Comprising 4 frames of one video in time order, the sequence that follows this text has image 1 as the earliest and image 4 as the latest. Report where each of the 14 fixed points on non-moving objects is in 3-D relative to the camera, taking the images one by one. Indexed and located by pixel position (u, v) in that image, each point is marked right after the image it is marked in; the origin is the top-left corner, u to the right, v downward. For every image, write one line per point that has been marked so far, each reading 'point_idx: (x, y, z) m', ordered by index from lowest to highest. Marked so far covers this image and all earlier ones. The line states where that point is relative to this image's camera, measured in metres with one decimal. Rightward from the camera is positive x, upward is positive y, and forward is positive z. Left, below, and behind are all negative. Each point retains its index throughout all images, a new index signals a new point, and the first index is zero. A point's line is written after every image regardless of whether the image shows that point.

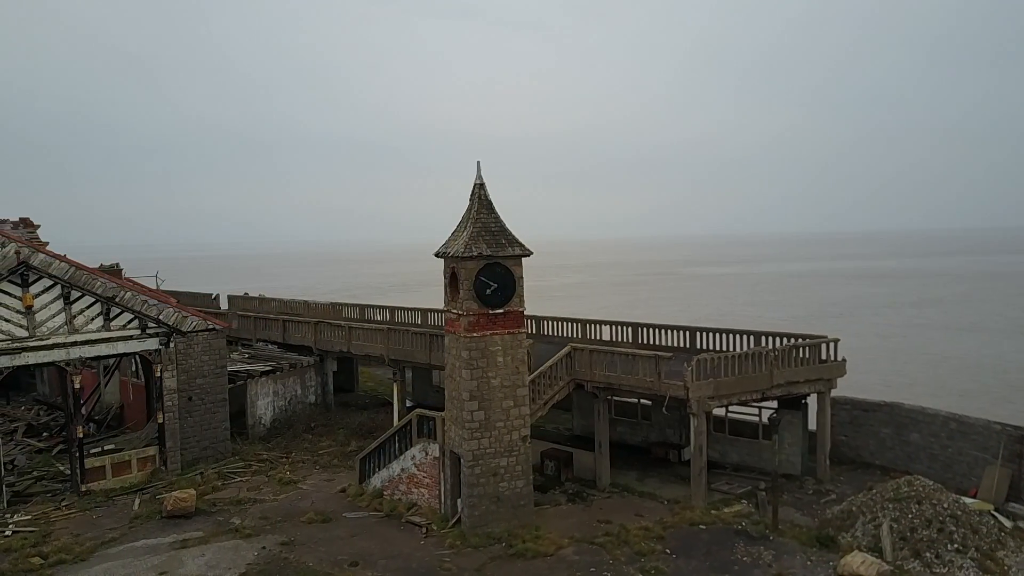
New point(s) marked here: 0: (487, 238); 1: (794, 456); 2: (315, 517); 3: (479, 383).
0: (-0.4, +0.8, +13.3) m
1: (+5.8, -3.4, +16.8) m
2: (-3.5, -4.1, +14.5) m
3: (-0.5, -1.5, +13.2) m
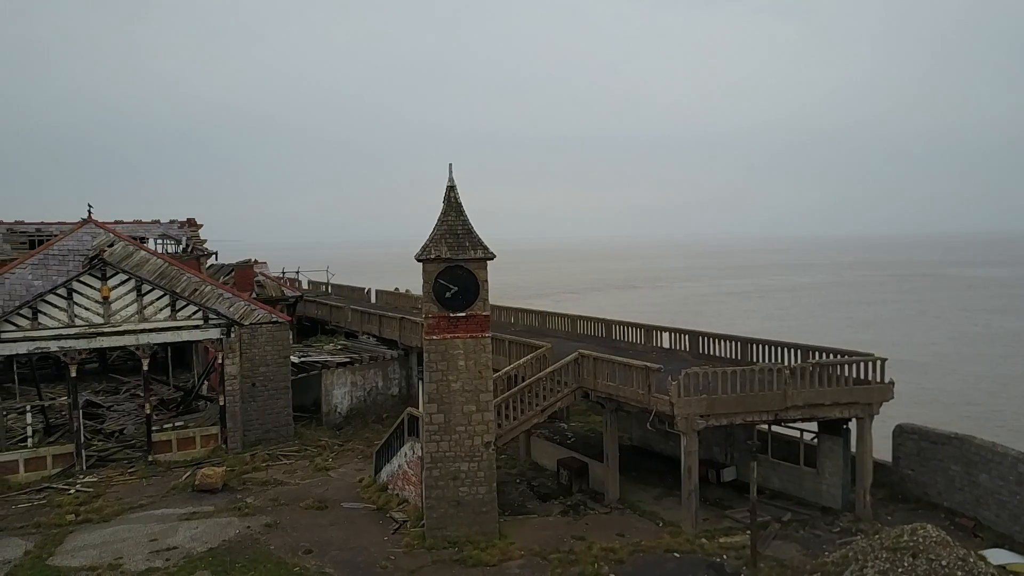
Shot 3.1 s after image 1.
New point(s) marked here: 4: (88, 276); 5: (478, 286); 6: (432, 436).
0: (-1.0, +0.8, +13.3) m
1: (+5.9, -3.6, +14.9) m
2: (-3.7, -4.0, +15.4) m
3: (-1.2, -1.6, +13.2) m
4: (-9.0, +0.3, +17.4) m
5: (-0.6, +0.1, +13.3) m
6: (-1.3, -2.4, +13.3) m
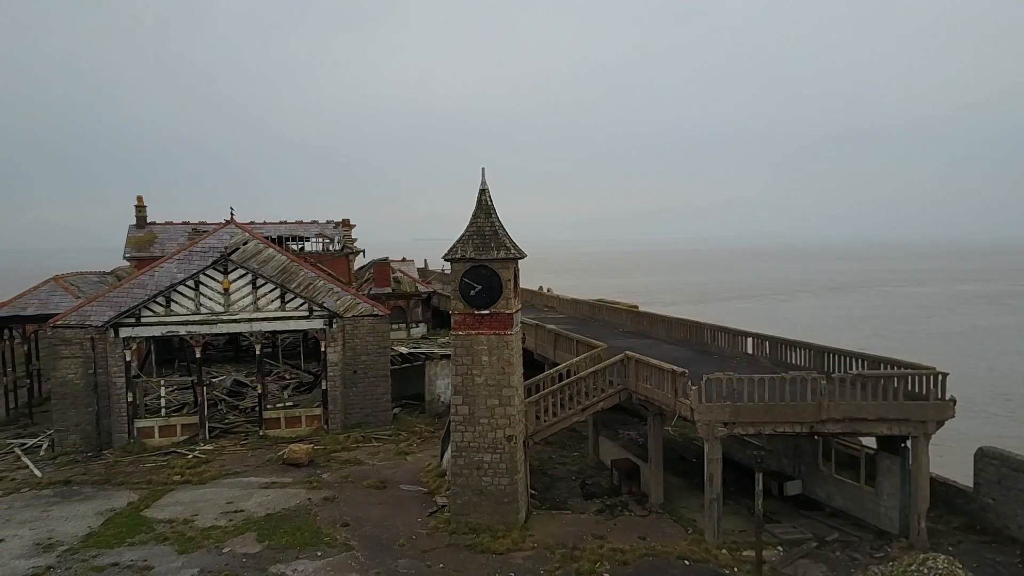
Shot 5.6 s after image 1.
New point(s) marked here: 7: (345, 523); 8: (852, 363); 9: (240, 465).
0: (-0.6, +0.8, +14.0) m
1: (+6.4, -3.7, +13.7) m
2: (-2.8, -4.0, +16.7) m
3: (-0.8, -1.5, +13.9) m
4: (-7.3, +0.4, +19.9) m
5: (-0.2, +0.1, +13.8) m
6: (-0.9, -2.4, +14.0) m
7: (-2.9, -4.1, +14.5) m
8: (+6.3, -1.4, +15.2) m
9: (-6.0, -3.9, +18.2) m
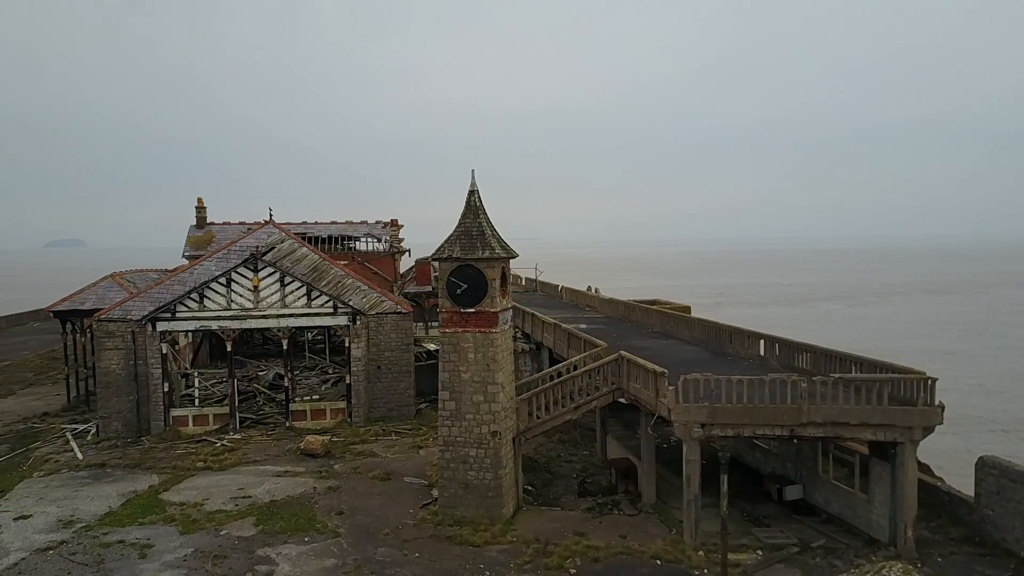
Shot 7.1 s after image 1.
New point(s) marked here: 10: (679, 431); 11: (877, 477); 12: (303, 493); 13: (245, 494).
0: (-0.8, +0.8, +14.3) m
1: (+6.0, -3.7, +13.4) m
2: (-2.8, -3.9, +17.2) m
3: (-1.1, -1.5, +14.3) m
4: (-6.8, +0.5, +20.9) m
5: (-0.4, +0.1, +14.1) m
6: (-1.2, -2.3, +14.4) m
7: (-3.1, -4.1, +15.1) m
8: (+6.2, -1.4, +14.8) m
9: (-5.8, -3.9, +19.1) m
10: (+2.7, -2.3, +13.2) m
11: (+6.0, -3.1, +13.5) m
12: (-4.1, -4.0, +16.2) m
13: (-5.3, -4.1, +16.2) m
